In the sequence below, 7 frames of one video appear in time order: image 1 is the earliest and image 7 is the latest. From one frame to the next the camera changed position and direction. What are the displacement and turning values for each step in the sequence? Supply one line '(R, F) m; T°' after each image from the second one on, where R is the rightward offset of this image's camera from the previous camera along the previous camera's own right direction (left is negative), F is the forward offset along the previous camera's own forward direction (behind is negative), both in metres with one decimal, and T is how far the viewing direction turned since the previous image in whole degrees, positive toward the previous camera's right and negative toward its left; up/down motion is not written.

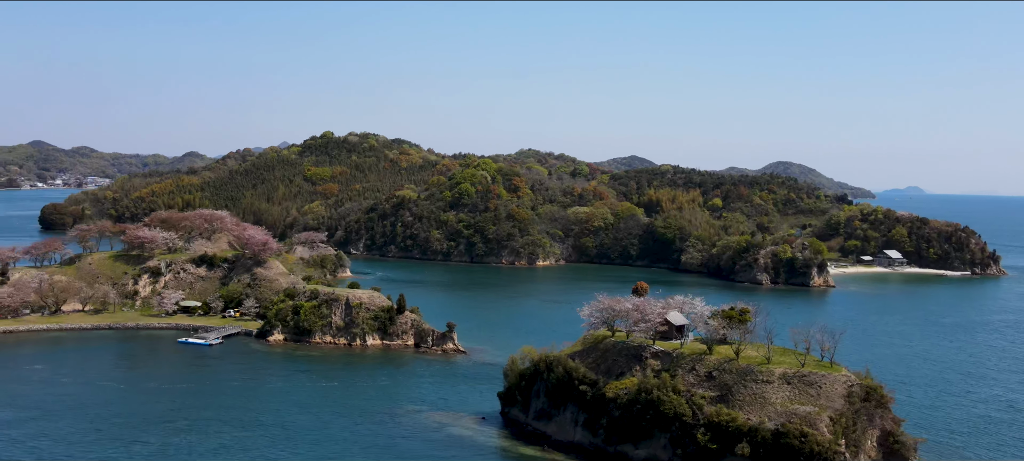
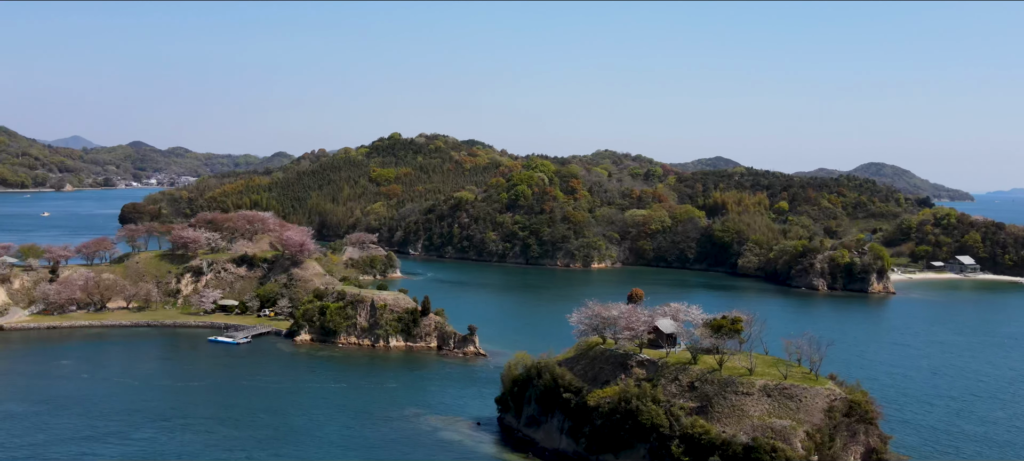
(+3.1, +0.2) m; -5°
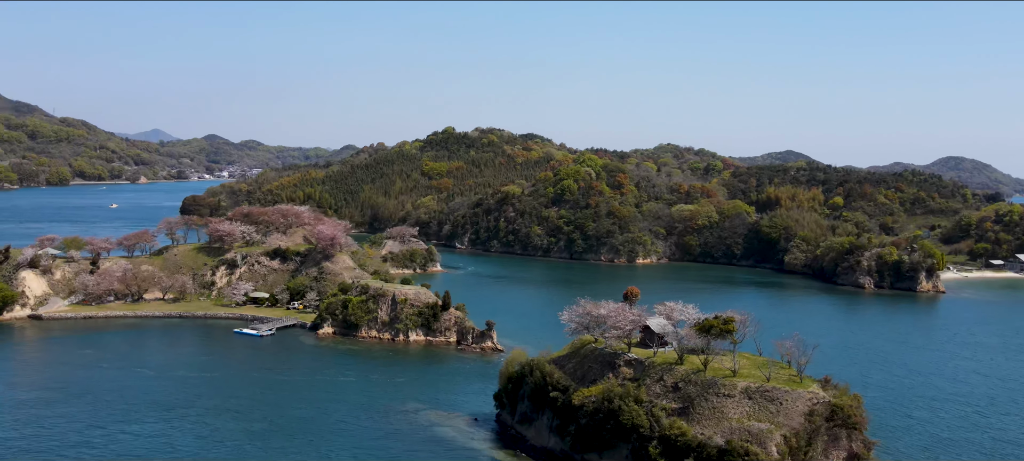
(+2.5, +0.1) m; -4°
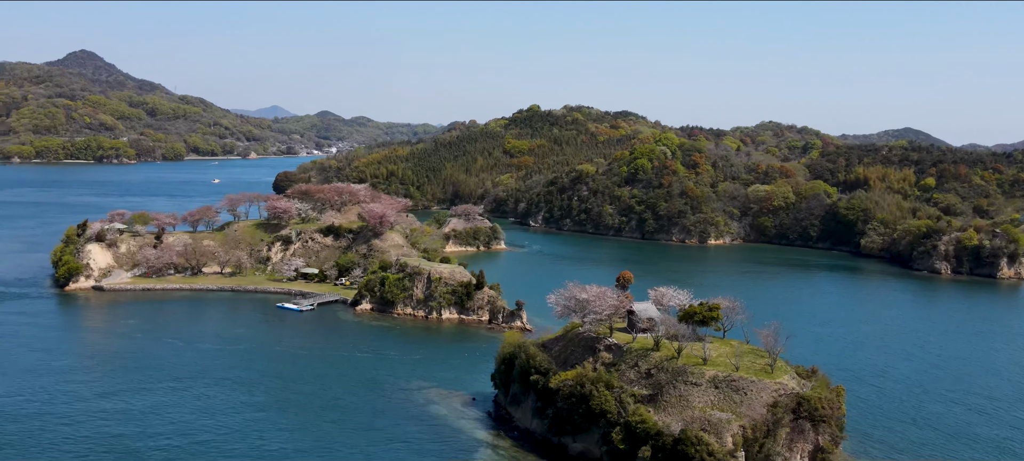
(+3.9, +0.1) m; -7°
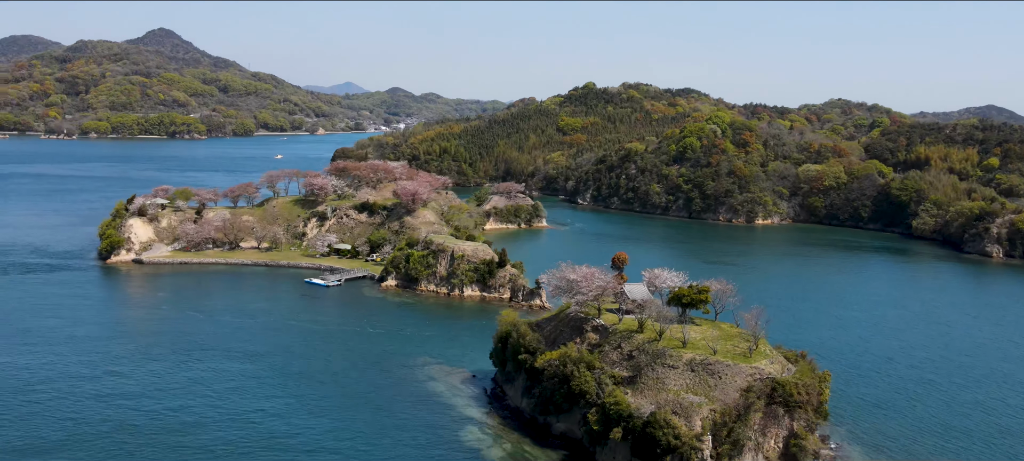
(+2.5, -0.1) m; -4°
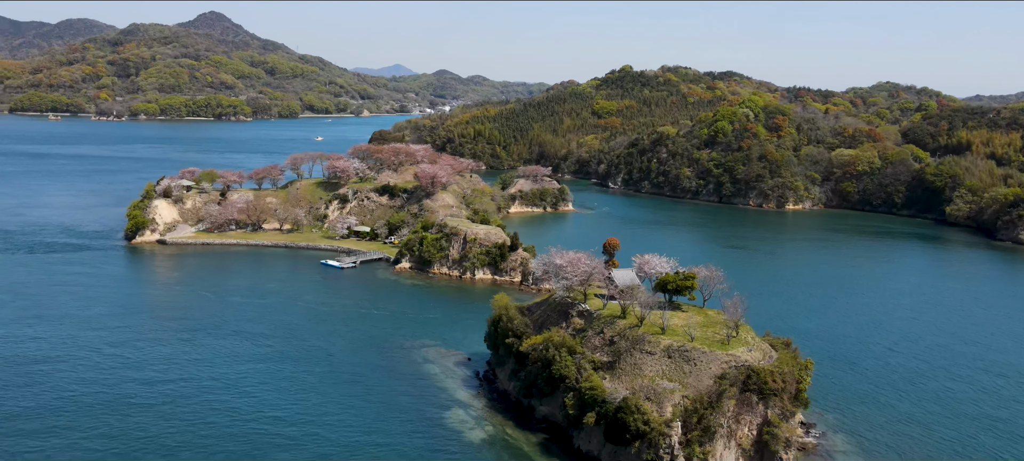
(+1.9, -0.1) m; -3°
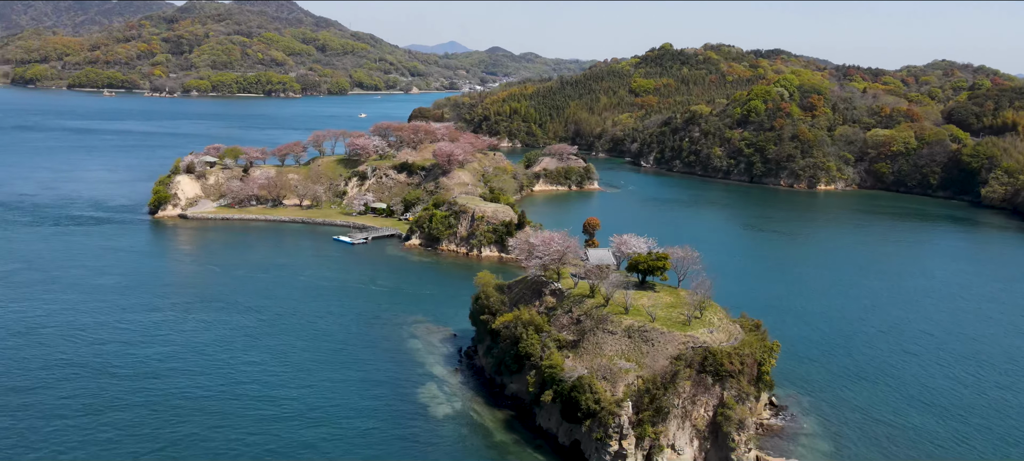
(+2.4, -0.1) m; -3°
